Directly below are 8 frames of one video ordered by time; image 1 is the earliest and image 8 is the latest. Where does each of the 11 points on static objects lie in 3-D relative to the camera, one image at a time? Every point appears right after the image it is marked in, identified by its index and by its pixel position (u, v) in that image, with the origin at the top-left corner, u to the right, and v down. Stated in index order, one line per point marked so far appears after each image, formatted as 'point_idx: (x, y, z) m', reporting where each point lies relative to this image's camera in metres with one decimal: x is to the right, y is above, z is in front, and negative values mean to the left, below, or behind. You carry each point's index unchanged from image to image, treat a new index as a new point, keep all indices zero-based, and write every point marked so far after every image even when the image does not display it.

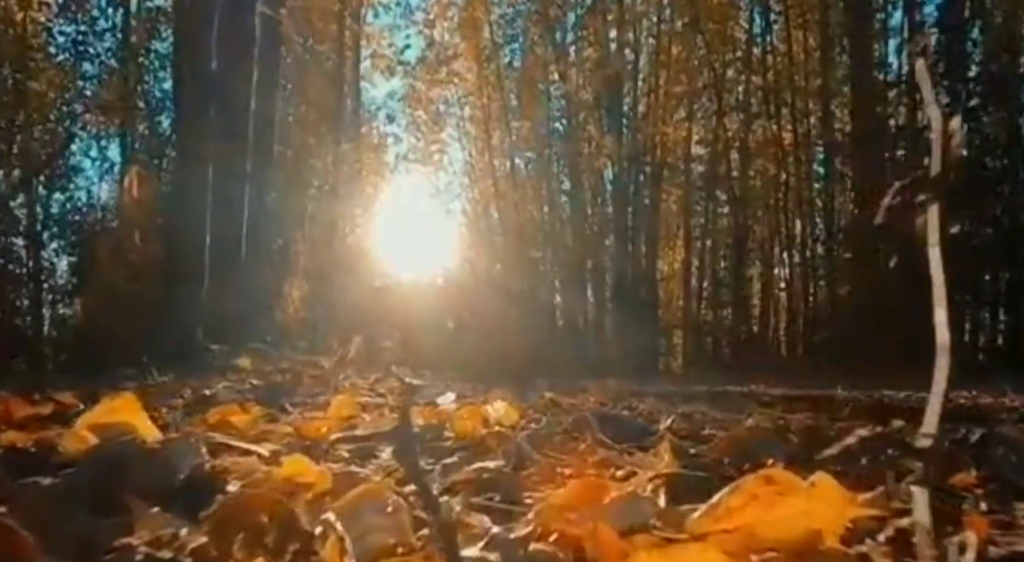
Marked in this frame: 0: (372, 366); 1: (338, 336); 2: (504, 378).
0: (-1.7, -1.0, +9.8) m
1: (-2.8, -0.8, +13.1) m
2: (-0.2, -1.2, +9.9) m
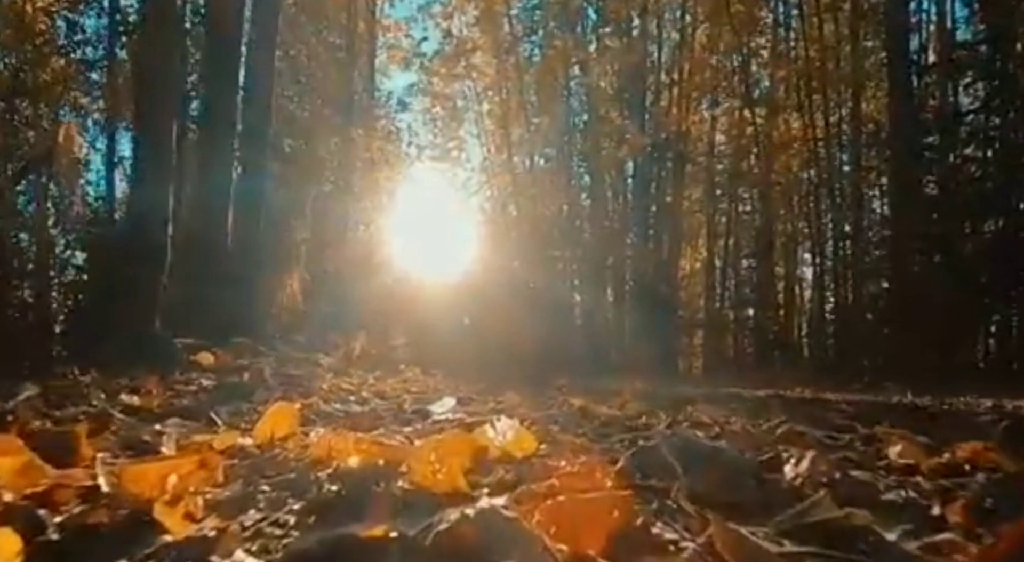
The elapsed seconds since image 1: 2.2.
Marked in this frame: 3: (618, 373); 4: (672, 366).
0: (-1.5, -0.9, +9.2) m
1: (-2.5, -0.7, +12.5) m
2: (0.0, -1.1, +9.3) m
3: (+1.6, -1.4, +12.7) m
4: (+3.0, -1.6, +15.7) m
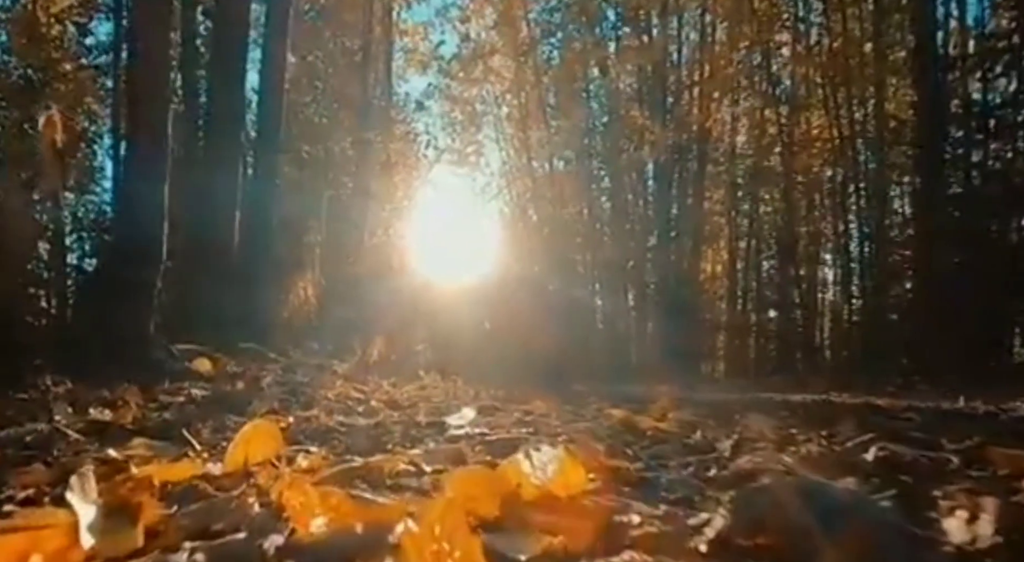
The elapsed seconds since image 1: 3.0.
0: (-1.2, -0.9, +9.0) m
1: (-2.2, -0.8, +12.3) m
2: (+0.3, -1.1, +9.0) m
3: (+1.9, -1.4, +12.4) m
4: (+3.4, -1.7, +15.4) m
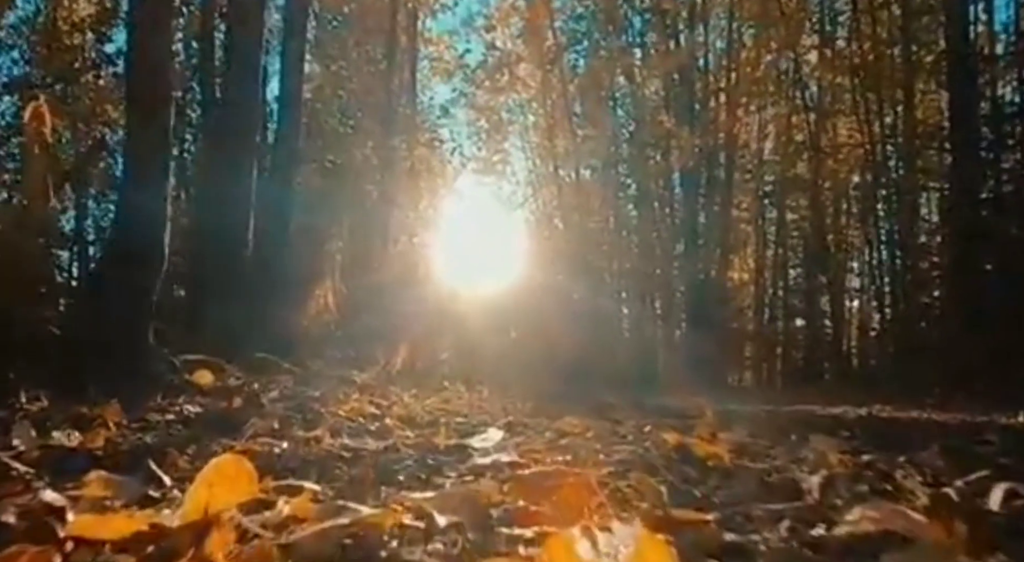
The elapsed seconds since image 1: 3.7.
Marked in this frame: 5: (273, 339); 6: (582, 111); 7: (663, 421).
0: (-1.0, -1.0, +8.8) m
1: (-1.9, -0.9, +12.2) m
2: (+0.6, -1.2, +8.8) m
3: (+2.3, -1.6, +12.1) m
4: (+3.8, -1.8, +15.0) m
5: (-2.3, -0.5, +7.7) m
6: (+1.6, +4.0, +19.8) m
7: (+0.8, -0.8, +4.5) m
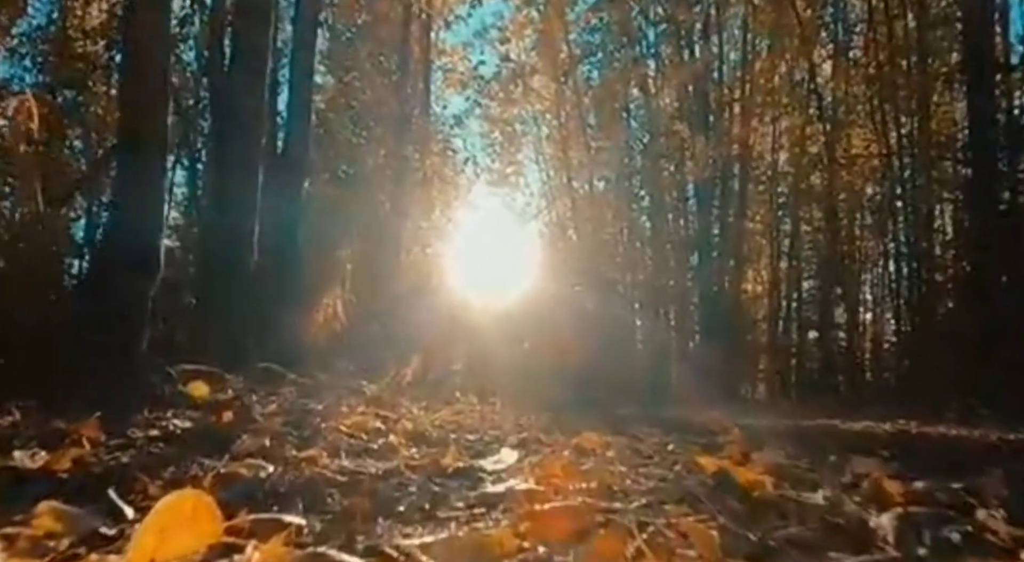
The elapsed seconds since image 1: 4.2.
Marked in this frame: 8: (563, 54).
0: (-0.8, -1.1, +8.6) m
1: (-1.7, -1.1, +12.0) m
2: (+0.7, -1.3, +8.6) m
3: (+2.5, -1.7, +11.9) m
4: (+4.0, -2.0, +14.8) m
5: (-2.2, -0.6, +7.6) m
6: (+2.0, +3.8, +19.7) m
7: (+0.9, -0.8, +4.3) m
8: (+1.1, +5.3, +19.2) m
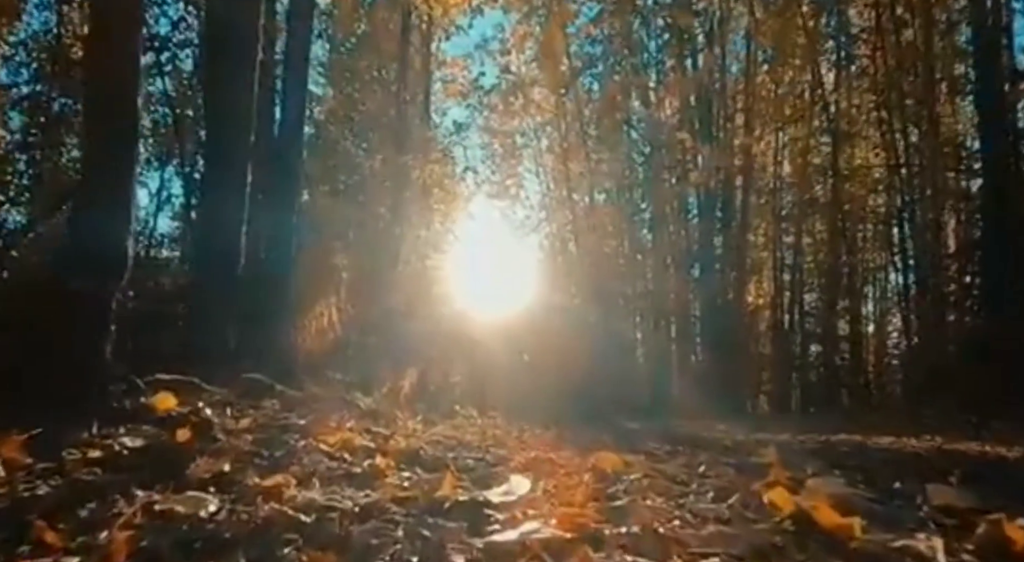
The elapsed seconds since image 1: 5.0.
0: (-0.8, -1.2, +8.3) m
1: (-1.7, -1.2, +11.7) m
2: (+0.7, -1.4, +8.3) m
3: (+2.5, -1.9, +11.6) m
4: (+4.1, -2.2, +14.5) m
5: (-2.1, -0.7, +7.3) m
6: (+2.0, +3.5, +19.5) m
7: (+0.9, -0.9, +4.1) m
8: (+1.1, +5.0, +19.0) m
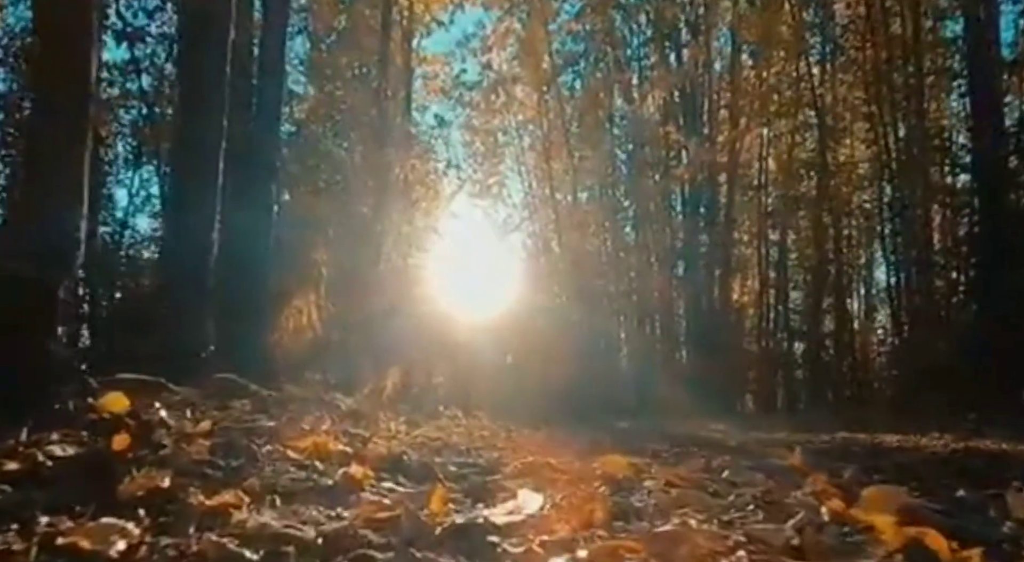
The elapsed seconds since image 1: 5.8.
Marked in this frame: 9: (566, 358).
0: (-0.9, -1.2, +8.1) m
1: (-1.9, -1.2, +11.5) m
2: (+0.6, -1.3, +8.1) m
3: (+2.3, -1.8, +11.5) m
4: (+3.8, -2.1, +14.4) m
5: (-2.3, -0.7, +7.0) m
6: (+1.6, +3.6, +19.3) m
7: (+0.8, -0.8, +3.9) m
8: (+0.8, +5.0, +18.8) m
9: (+1.0, -1.4, +15.4) m
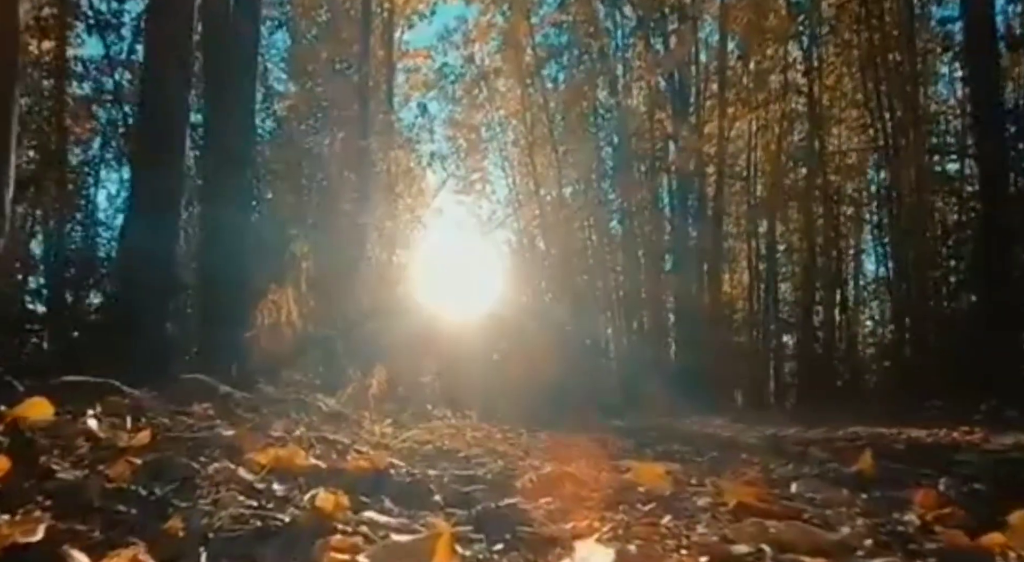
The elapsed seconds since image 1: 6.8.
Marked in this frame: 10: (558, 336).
0: (-1.0, -1.1, +7.8) m
1: (-2.0, -1.1, +11.1) m
2: (+0.5, -1.3, +7.8) m
3: (+2.2, -1.7, +11.2) m
4: (+3.6, -2.0, +14.1) m
5: (-2.3, -0.6, +6.7) m
6: (+1.3, +3.7, +19.0) m
7: (+0.8, -0.7, +3.6) m
8: (+0.4, +5.2, +18.5) m
9: (+0.8, -1.3, +15.1) m
10: (+0.9, -1.0, +16.0) m
